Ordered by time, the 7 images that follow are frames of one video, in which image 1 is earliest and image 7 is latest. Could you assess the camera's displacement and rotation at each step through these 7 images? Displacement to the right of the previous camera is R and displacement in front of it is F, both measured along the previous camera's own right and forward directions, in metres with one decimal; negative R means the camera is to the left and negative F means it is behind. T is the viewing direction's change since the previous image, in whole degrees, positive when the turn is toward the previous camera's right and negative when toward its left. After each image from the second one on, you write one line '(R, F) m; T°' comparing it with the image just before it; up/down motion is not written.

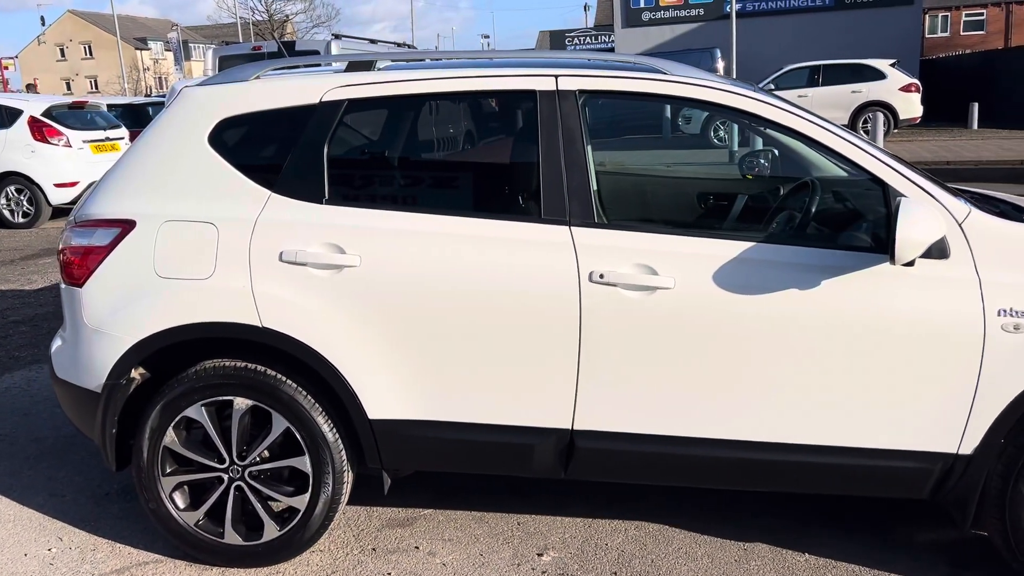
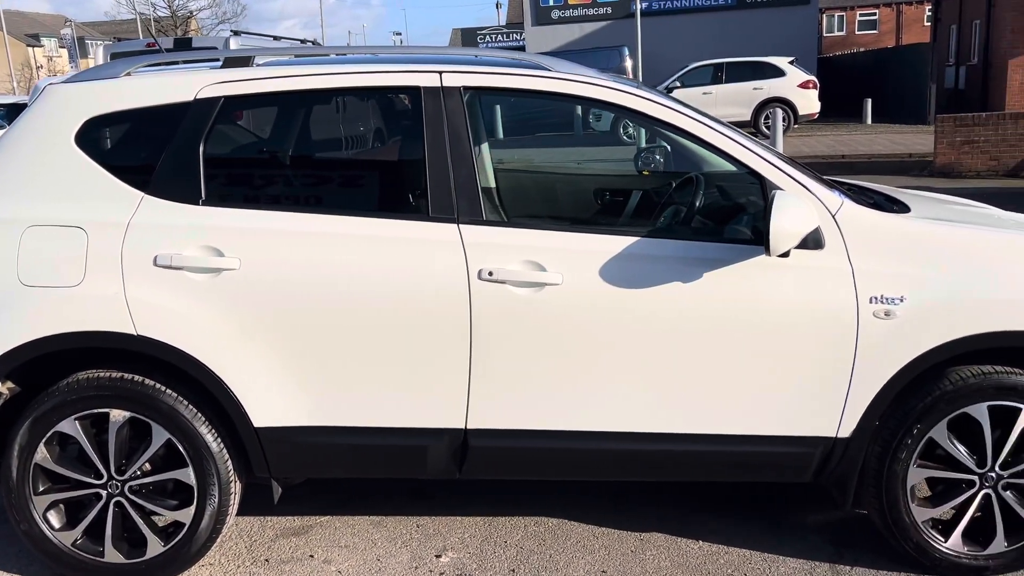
(+0.1, 0.0) m; +5°
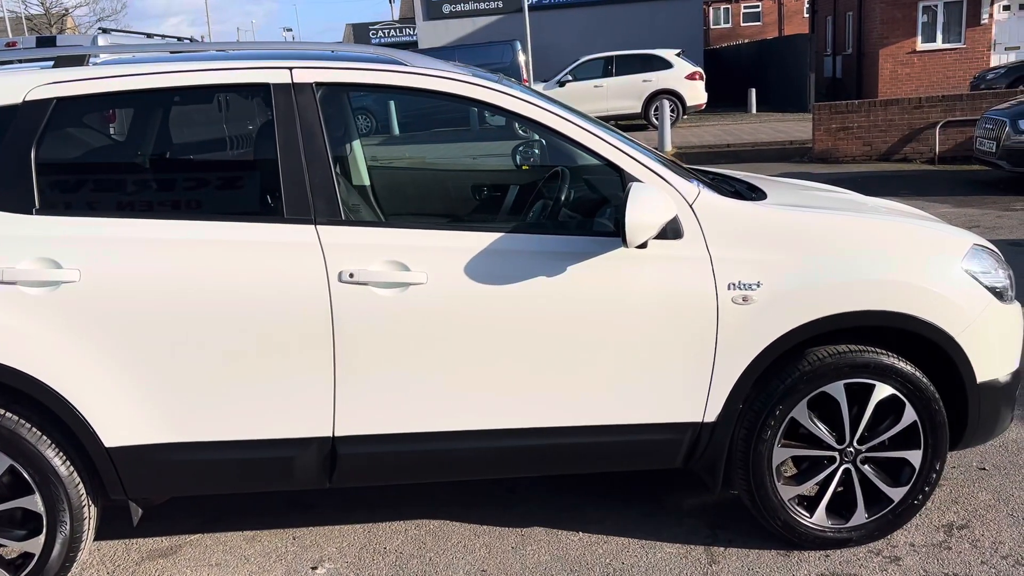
(+0.1, 0.0) m; +6°
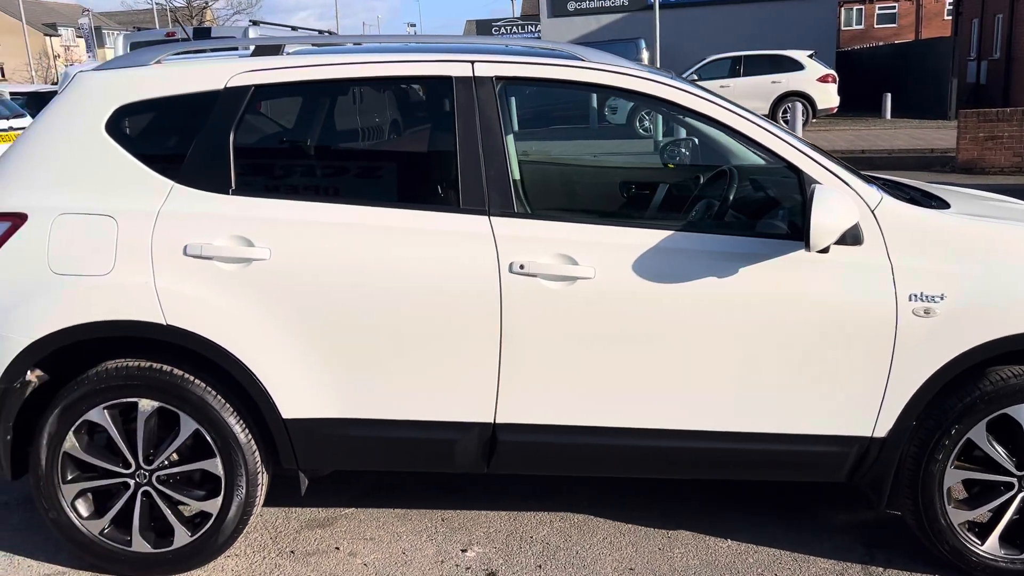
(-0.2, 0.0) m; -7°
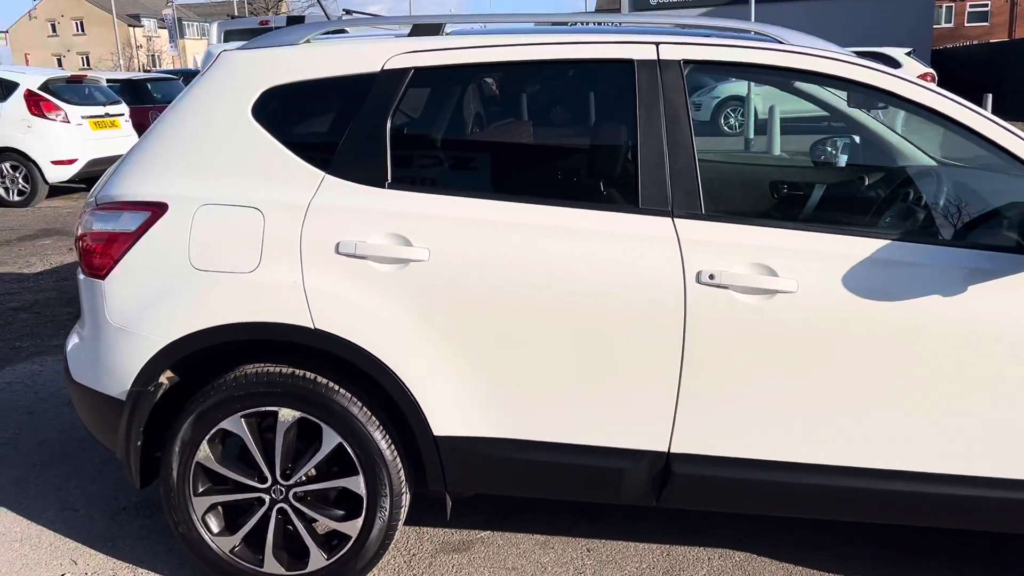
(-0.4, +0.3) m; -4°
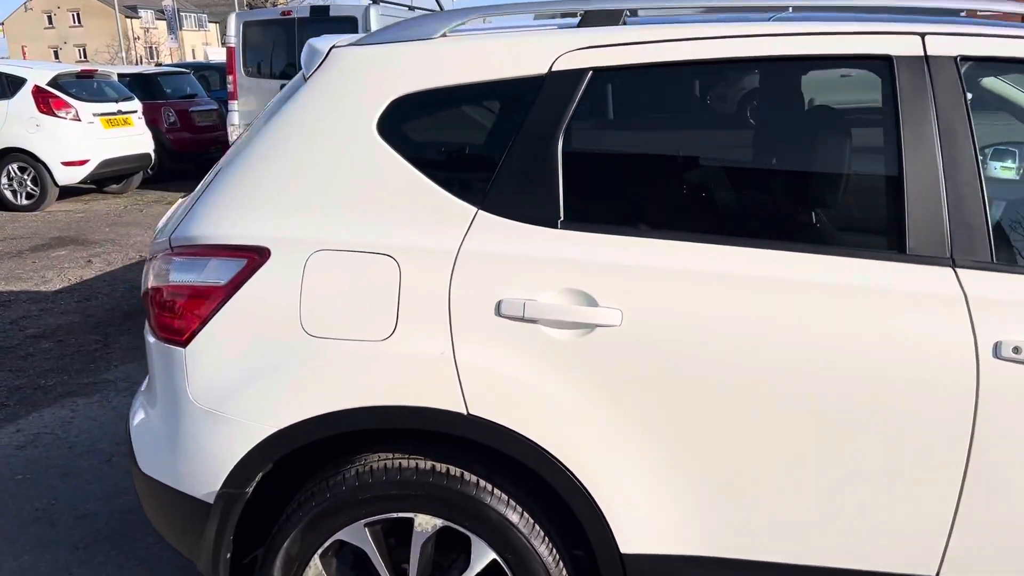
(-0.5, +0.6) m; 0°
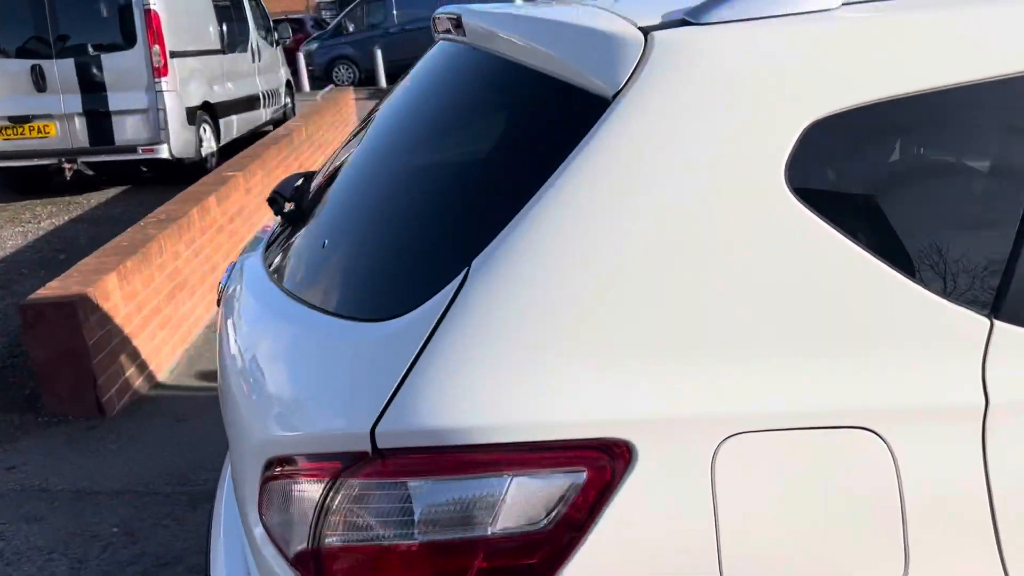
(-1.0, +1.1) m; +17°
